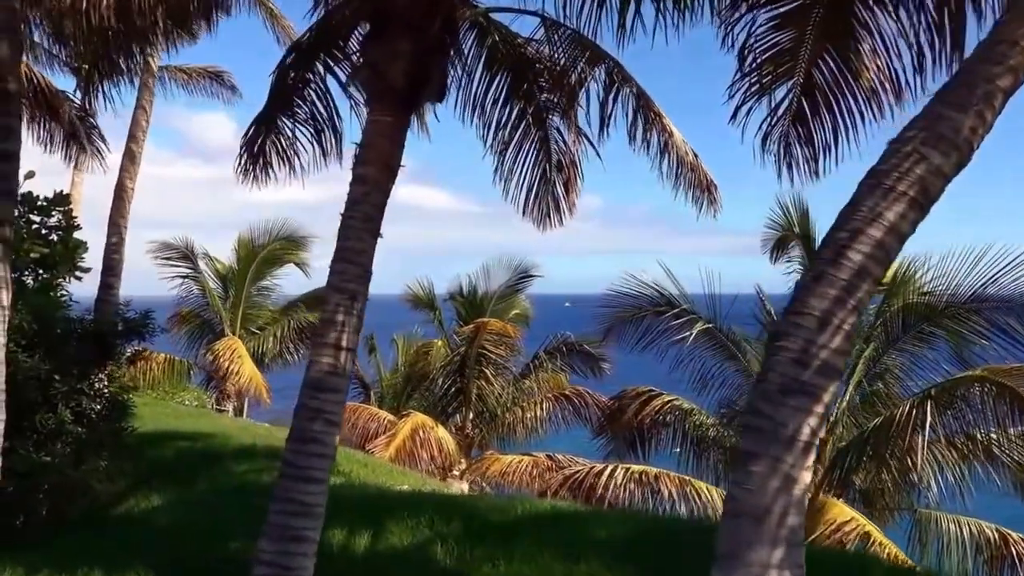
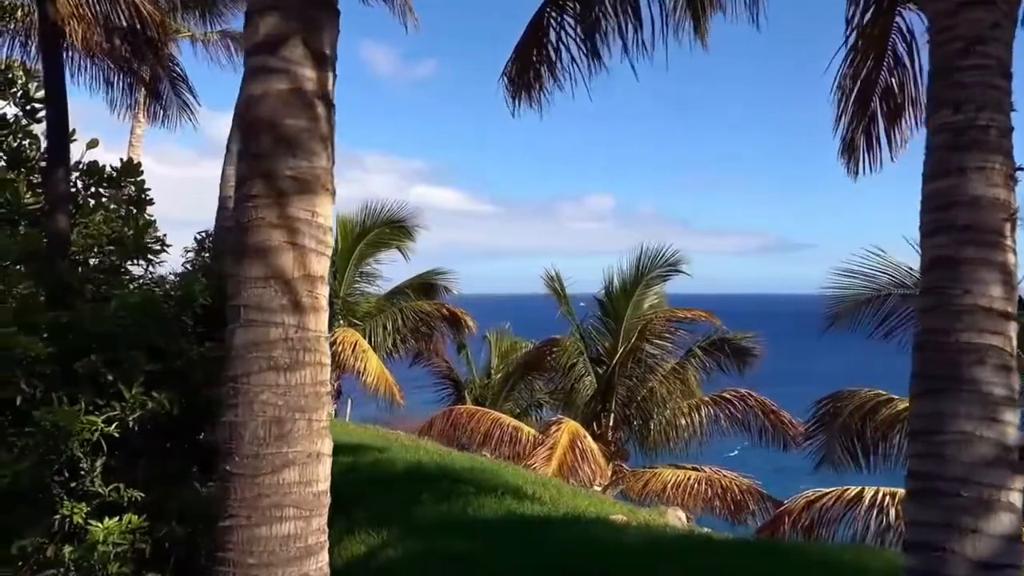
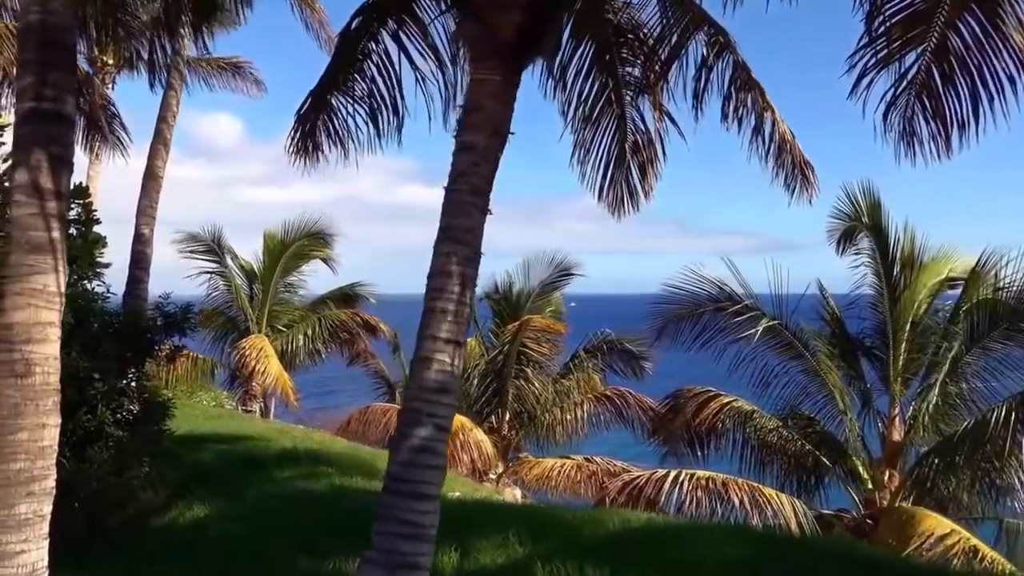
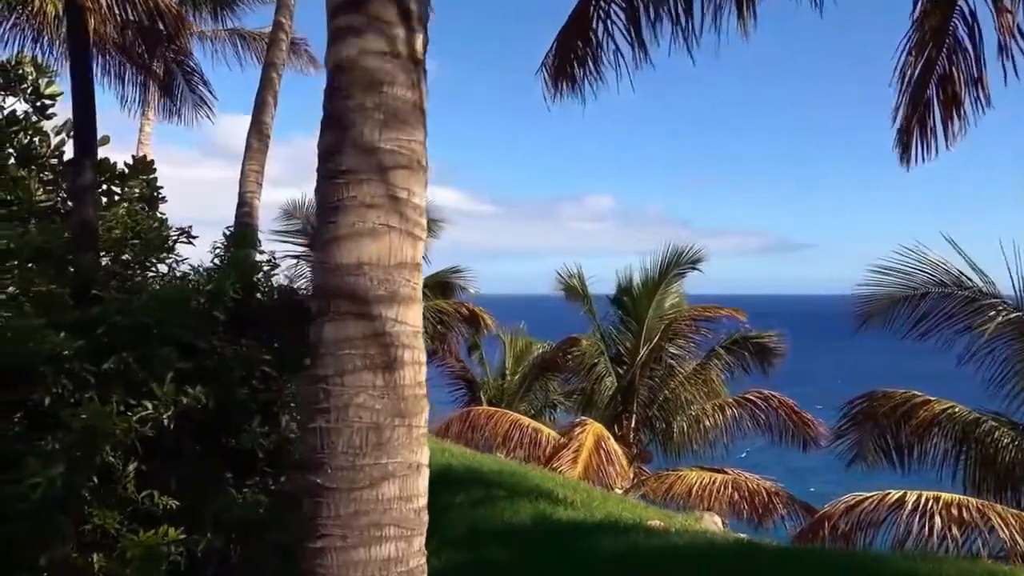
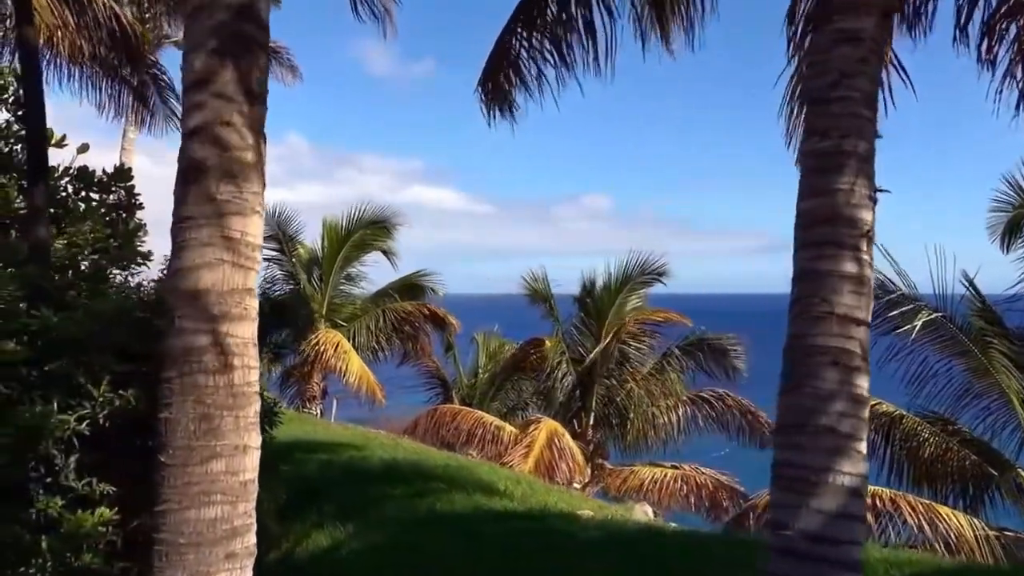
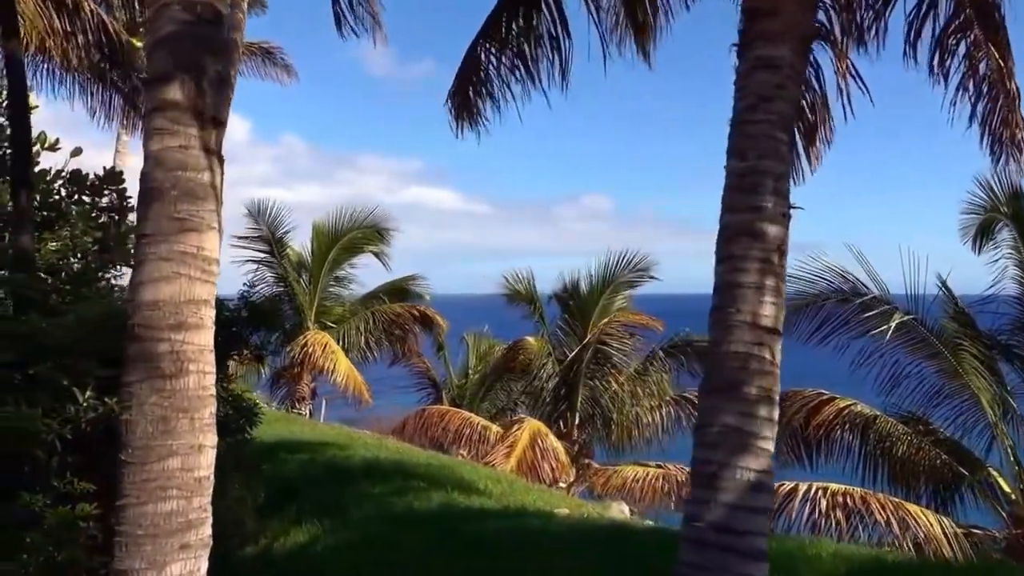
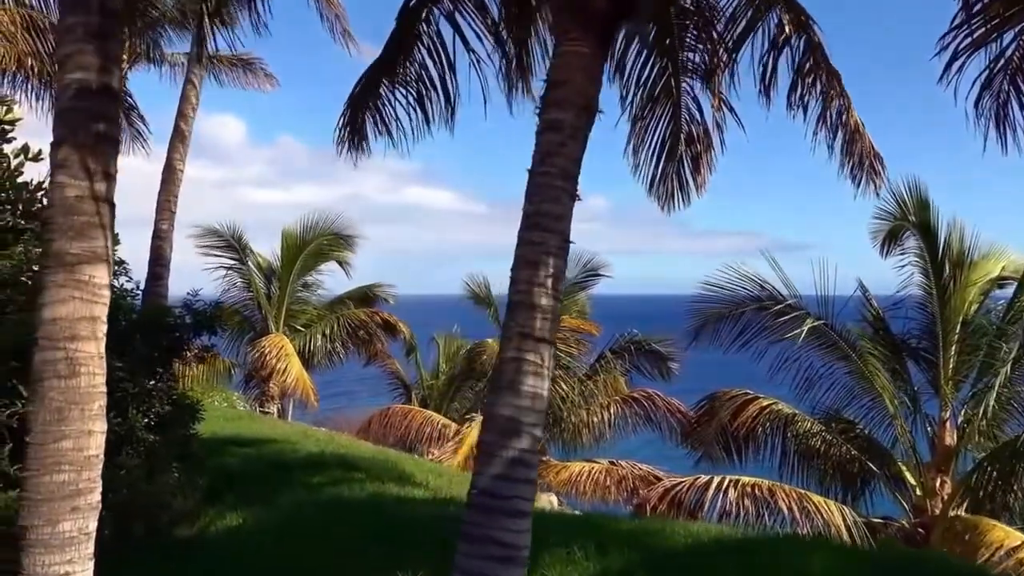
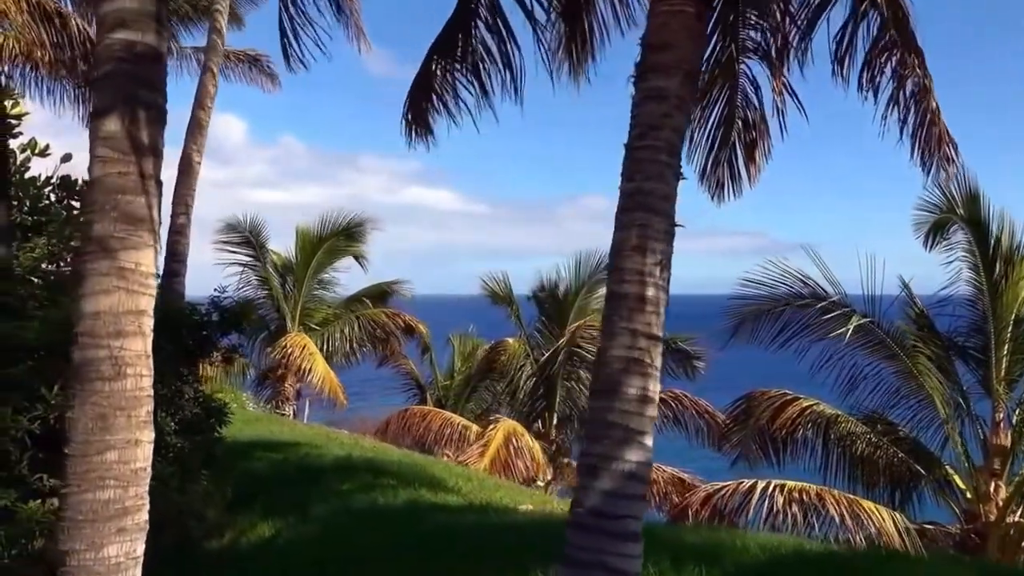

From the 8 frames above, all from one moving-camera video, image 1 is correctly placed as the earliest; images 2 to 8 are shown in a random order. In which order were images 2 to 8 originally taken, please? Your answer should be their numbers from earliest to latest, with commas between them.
3, 7, 8, 6, 5, 2, 4
